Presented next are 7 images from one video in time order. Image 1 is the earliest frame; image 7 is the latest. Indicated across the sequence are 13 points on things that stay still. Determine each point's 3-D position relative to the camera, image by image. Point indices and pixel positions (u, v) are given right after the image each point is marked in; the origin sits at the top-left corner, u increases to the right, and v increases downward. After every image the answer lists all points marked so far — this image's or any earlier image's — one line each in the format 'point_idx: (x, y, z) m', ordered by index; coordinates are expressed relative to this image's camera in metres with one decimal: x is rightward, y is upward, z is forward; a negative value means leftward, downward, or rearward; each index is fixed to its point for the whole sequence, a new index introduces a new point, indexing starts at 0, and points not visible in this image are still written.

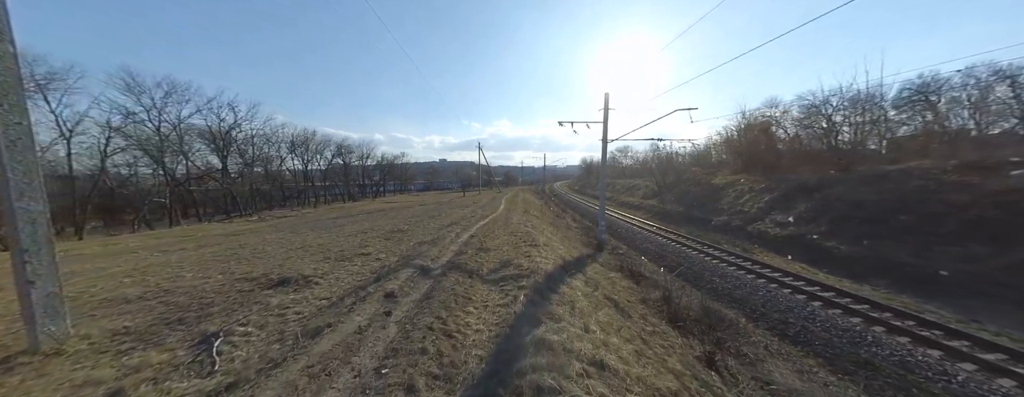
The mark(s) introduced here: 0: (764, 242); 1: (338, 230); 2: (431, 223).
0: (+13.8, -2.4, +16.1) m
1: (-6.8, -1.2, +11.4) m
2: (-2.9, -0.9, +10.3) m
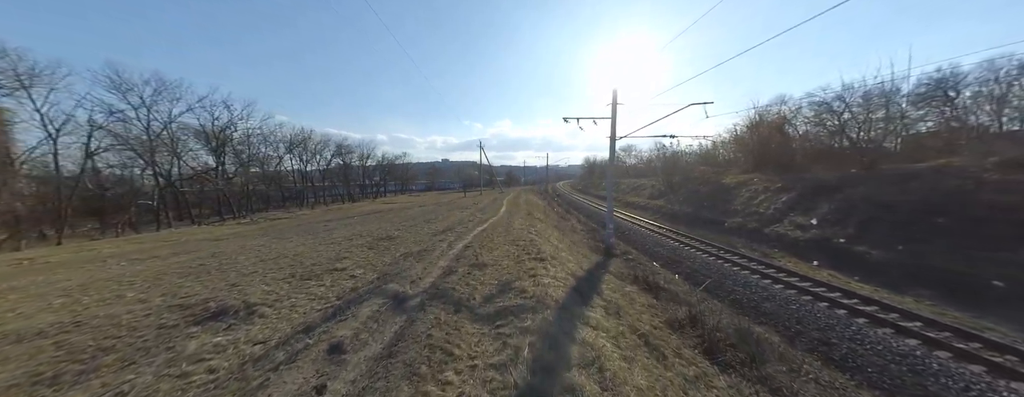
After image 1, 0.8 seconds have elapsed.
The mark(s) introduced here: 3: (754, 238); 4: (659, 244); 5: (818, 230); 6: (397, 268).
0: (+13.9, -2.4, +15.0) m
1: (-6.7, -1.3, +10.5) m
2: (-2.8, -1.0, +9.4) m
3: (+13.9, -2.3, +16.9) m
4: (+8.0, -2.5, +16.1) m
5: (+15.5, -1.6, +14.8) m
6: (-1.8, -1.1, +4.7) m
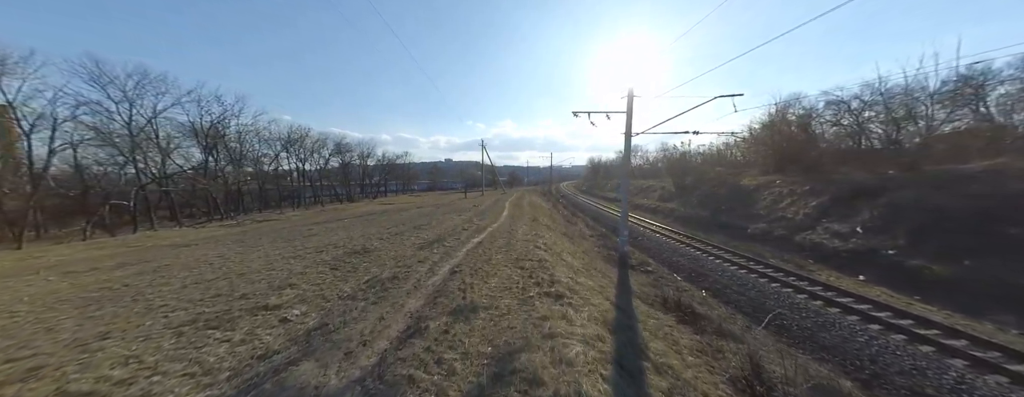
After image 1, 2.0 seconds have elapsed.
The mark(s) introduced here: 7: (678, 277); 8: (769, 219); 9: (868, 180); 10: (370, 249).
0: (+14.1, -2.7, +13.4) m
1: (-6.6, -1.4, +9.0) m
2: (-2.7, -1.1, +7.9) m
3: (+14.1, -2.5, +15.2) m
4: (+8.2, -2.6, +14.5) m
5: (+15.6, -1.8, +13.1) m
6: (-1.8, -1.2, +3.2) m
7: (+6.4, -3.0, +11.4) m
8: (+16.0, -1.3, +18.3) m
9: (+20.5, +1.0, +16.9) m
10: (-3.2, -1.1, +6.7) m
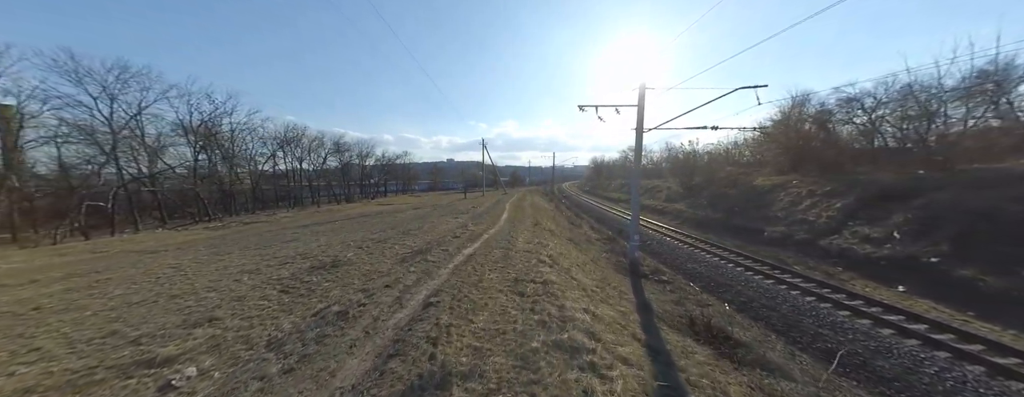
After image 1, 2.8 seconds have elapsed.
0: (+14.1, -2.7, +12.2) m
1: (-6.6, -1.4, +8.0) m
2: (-2.7, -1.1, +6.8) m
3: (+14.1, -2.6, +14.0) m
4: (+8.2, -2.7, +13.3) m
5: (+15.6, -1.9, +11.9) m
6: (-1.9, -1.3, +2.1) m
7: (+6.4, -3.1, +10.3) m
8: (+16.0, -1.4, +17.1) m
9: (+20.5, +1.0, +15.7) m
10: (-3.3, -1.2, +5.6) m
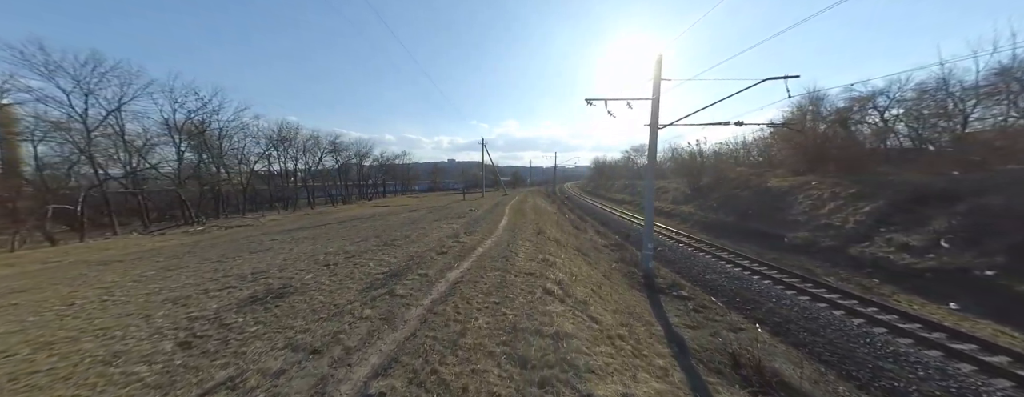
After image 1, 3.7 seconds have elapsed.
0: (+14.1, -2.9, +10.9) m
1: (-6.6, -1.6, +6.8) m
2: (-2.8, -1.2, +5.6) m
3: (+14.1, -2.7, +12.8) m
4: (+8.2, -2.9, +12.1) m
5: (+15.6, -2.0, +10.7) m
6: (-1.9, -1.4, +0.9) m
7: (+6.4, -3.3, +9.0) m
8: (+16.0, -1.5, +15.8) m
9: (+20.5, +0.8, +14.4) m
10: (-3.3, -1.3, +4.4) m
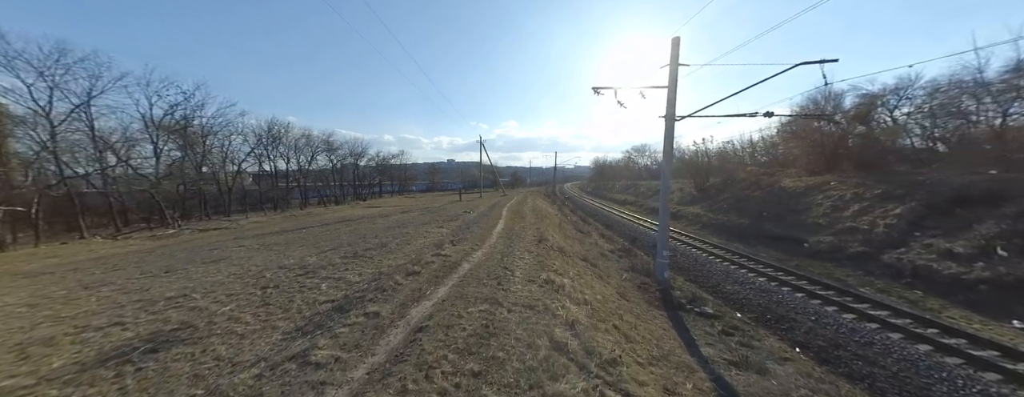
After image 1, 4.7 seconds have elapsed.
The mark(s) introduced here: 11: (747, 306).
0: (+14.0, -2.9, +9.7) m
1: (-6.7, -1.6, +5.5) m
2: (-2.8, -1.3, +4.3) m
3: (+14.0, -2.8, +11.5) m
4: (+8.1, -2.9, +10.8) m
5: (+15.5, -2.1, +9.4) m
6: (-2.0, -1.4, -0.4) m
7: (+6.3, -3.3, +7.8) m
8: (+15.9, -1.6, +14.5) m
9: (+20.4, +0.7, +13.2) m
10: (-3.4, -1.4, +3.1) m
11: (+7.0, -3.2, +8.7) m
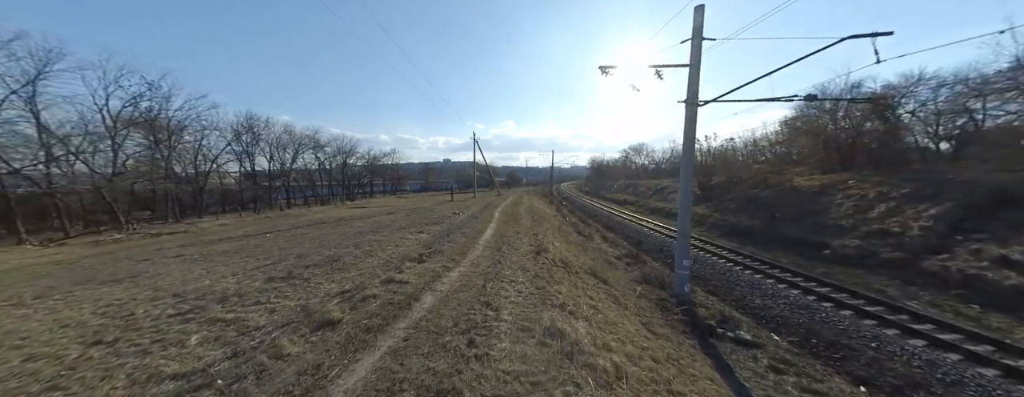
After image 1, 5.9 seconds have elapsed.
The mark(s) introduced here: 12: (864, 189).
0: (+13.8, -2.9, +8.3) m
1: (-6.9, -1.6, +3.9) m
2: (-3.0, -1.3, +2.7) m
3: (+13.8, -2.8, +10.1) m
4: (+7.9, -2.9, +9.4) m
5: (+15.3, -2.1, +8.1) m
6: (-2.1, -1.4, -1.9) m
7: (+6.1, -3.3, +6.3) m
8: (+15.7, -1.6, +13.2) m
9: (+20.2, +0.8, +11.9) m
10: (-3.5, -1.4, +1.5) m
11: (+6.7, -3.2, +7.3) m
12: (+18.9, +0.5, +15.5) m
